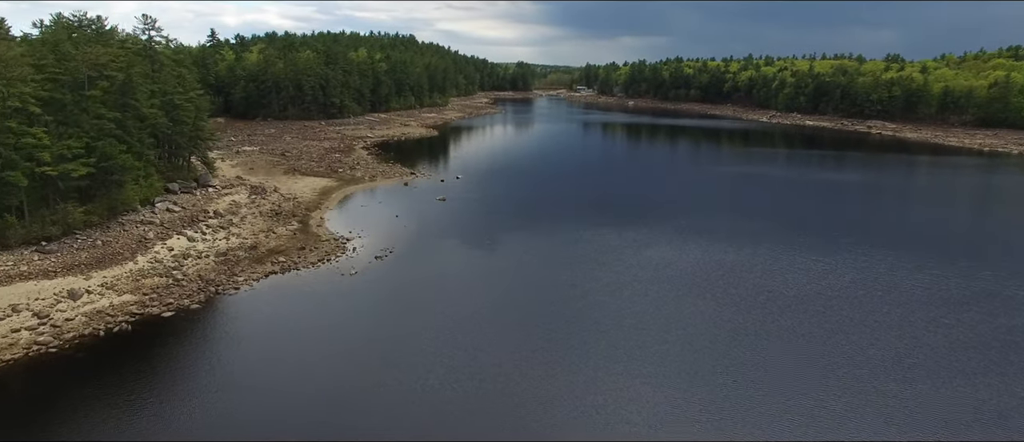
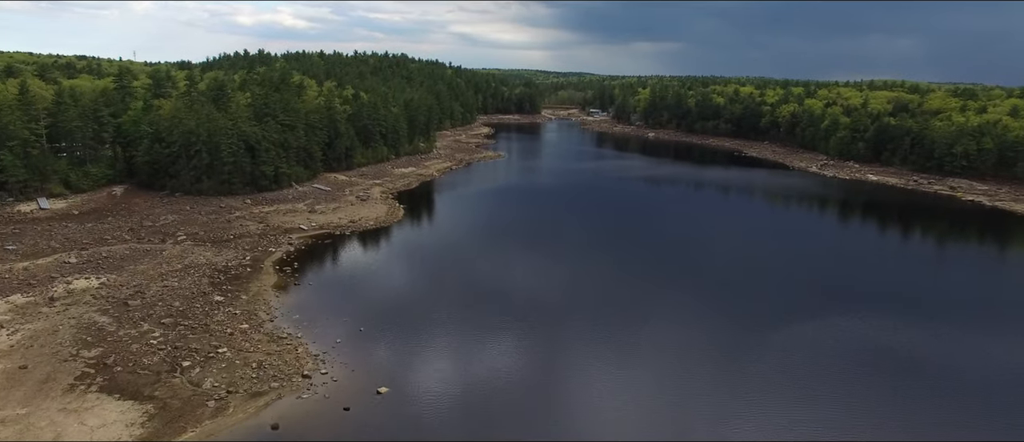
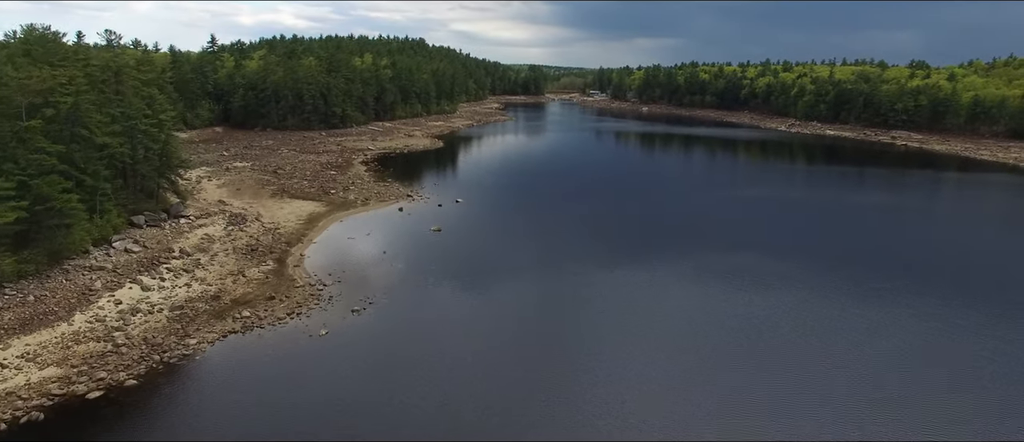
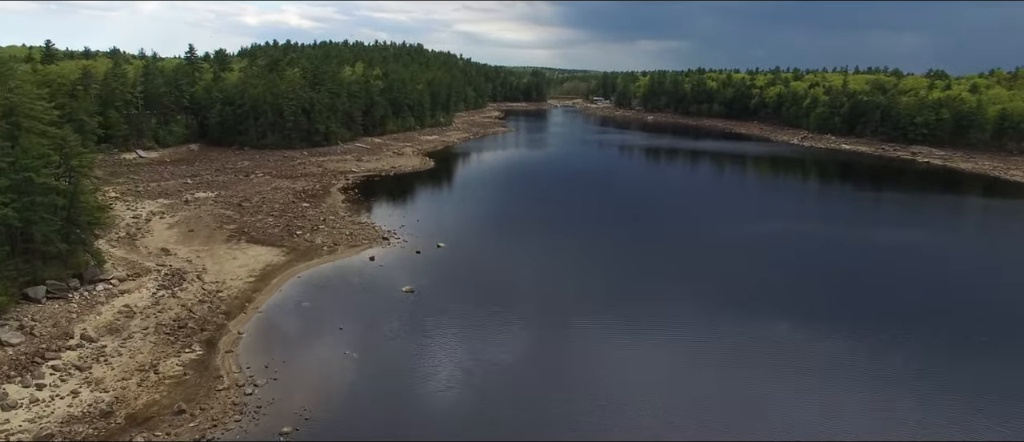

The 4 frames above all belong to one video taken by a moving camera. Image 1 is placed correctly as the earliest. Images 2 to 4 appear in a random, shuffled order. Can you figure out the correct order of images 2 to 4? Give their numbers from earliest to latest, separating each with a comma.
3, 4, 2
